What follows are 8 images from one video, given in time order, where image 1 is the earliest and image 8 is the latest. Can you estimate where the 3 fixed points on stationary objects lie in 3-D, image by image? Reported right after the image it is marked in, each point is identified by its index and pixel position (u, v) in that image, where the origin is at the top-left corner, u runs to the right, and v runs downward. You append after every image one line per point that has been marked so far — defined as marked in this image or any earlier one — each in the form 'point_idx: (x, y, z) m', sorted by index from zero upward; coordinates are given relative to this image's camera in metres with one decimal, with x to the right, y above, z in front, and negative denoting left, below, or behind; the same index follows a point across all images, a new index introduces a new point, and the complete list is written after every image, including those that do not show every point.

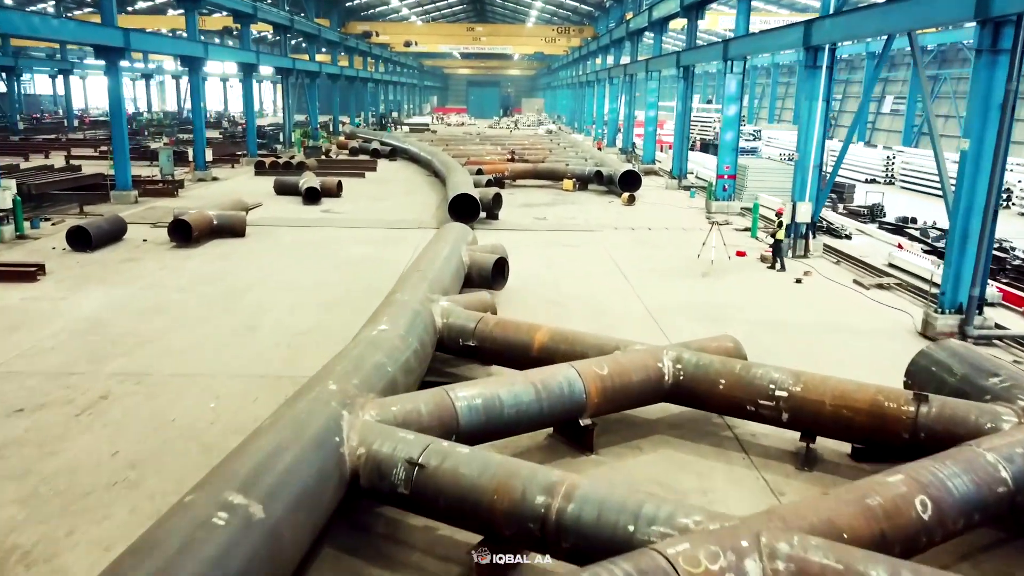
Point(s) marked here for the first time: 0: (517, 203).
0: (+0.1, +1.5, +14.9) m
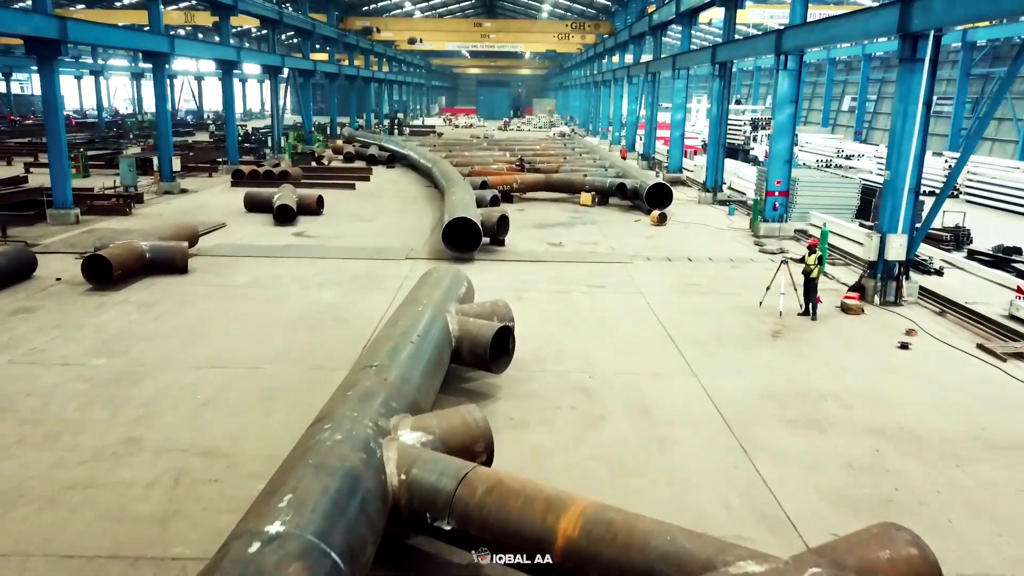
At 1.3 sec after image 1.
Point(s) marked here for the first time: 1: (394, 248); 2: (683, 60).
0: (+0.2, +1.0, +12.7) m
1: (-1.5, +0.5, +10.4) m
2: (+3.8, +5.1, +18.3) m
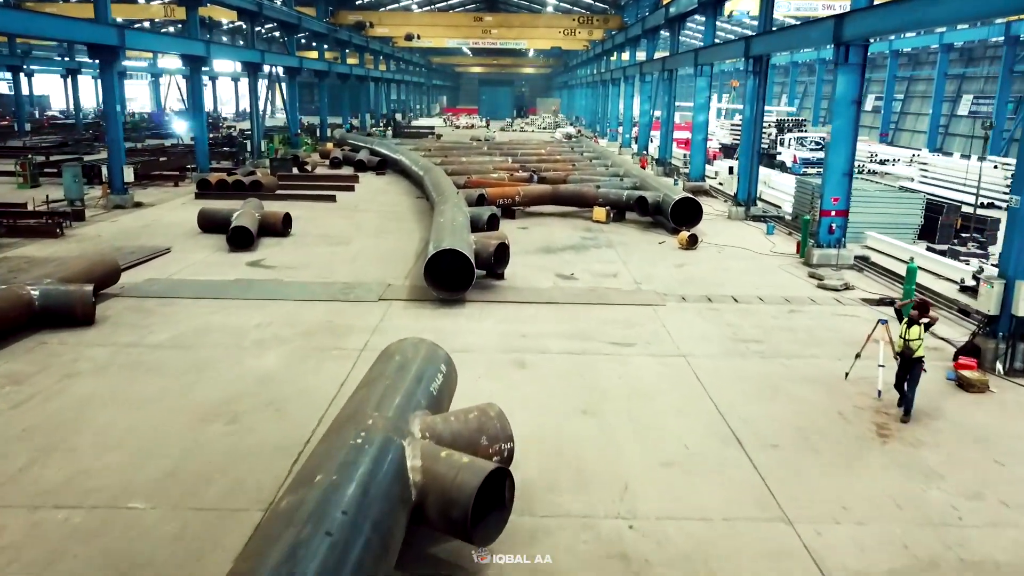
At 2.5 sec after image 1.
0: (+0.3, +0.5, +10.7) m
1: (-1.5, 0.0, +8.4) m
2: (+3.9, +4.6, +16.3) m
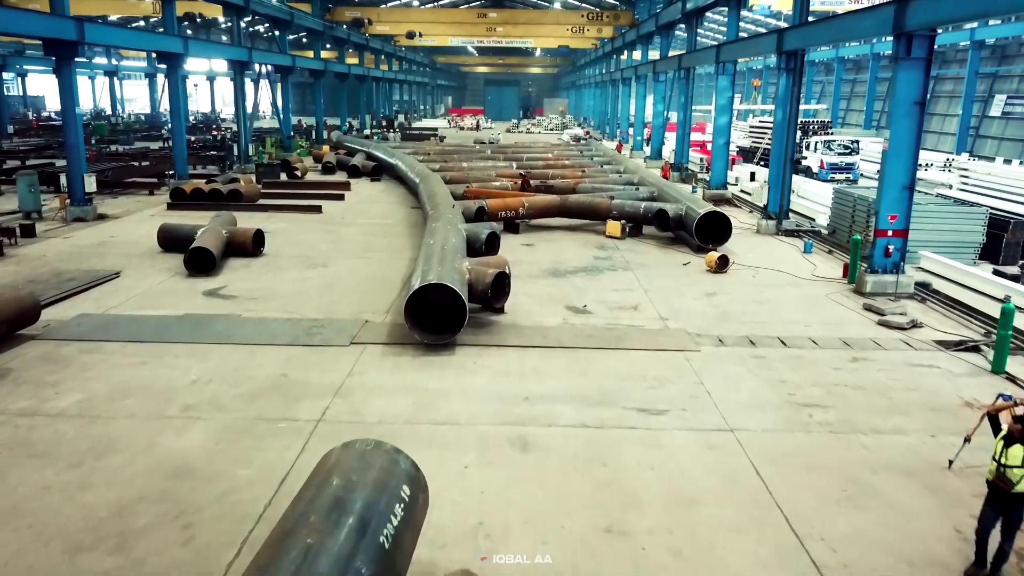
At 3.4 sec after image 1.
0: (+0.3, +0.2, +9.3) m
1: (-1.5, -0.3, +7.1) m
2: (+4.0, +4.3, +14.9) m
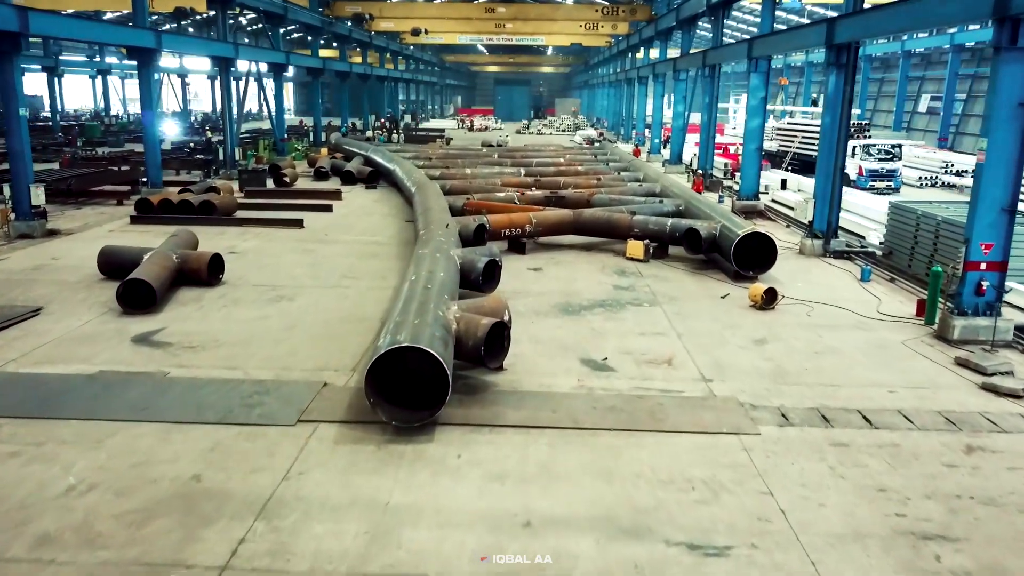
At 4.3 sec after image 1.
0: (+0.3, -0.1, +7.7) m
1: (-1.5, -0.6, +5.5) m
2: (+4.1, +3.9, +13.2) m
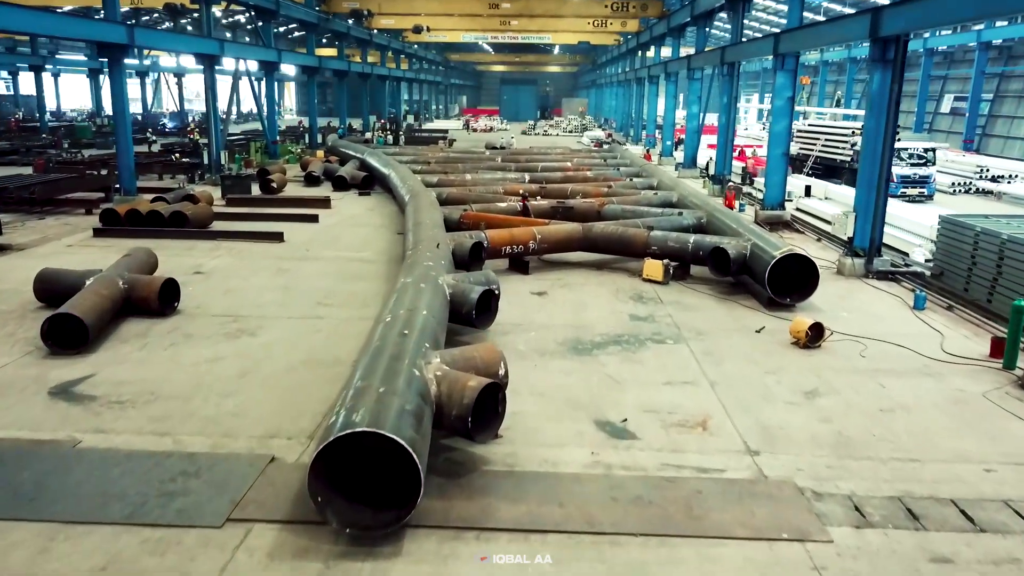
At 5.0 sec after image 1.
0: (+0.3, -0.4, +6.6) m
1: (-1.5, -0.9, +4.4) m
2: (+4.1, +3.6, +12.1) m
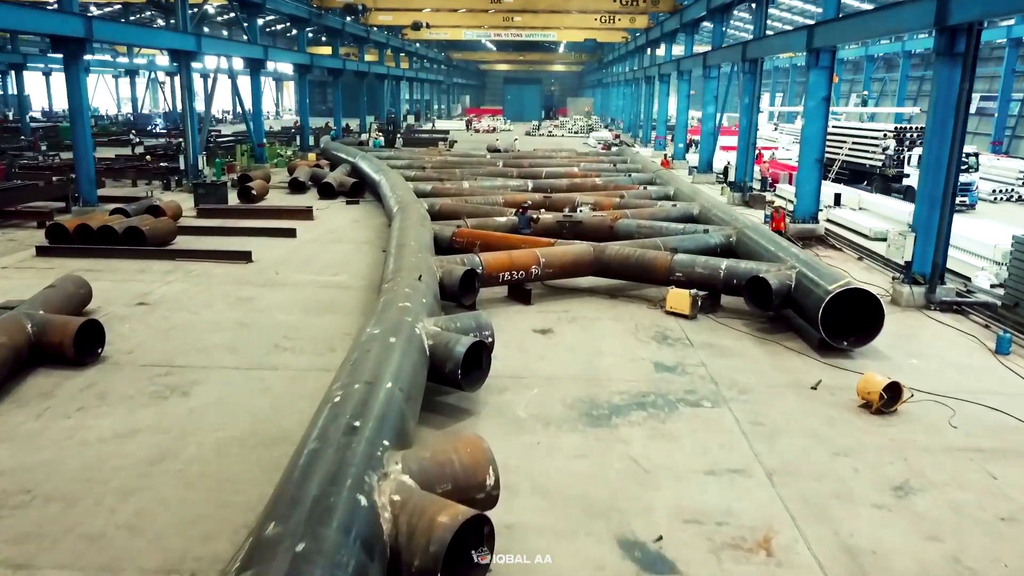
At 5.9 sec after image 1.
0: (+0.3, -0.7, +5.2) m
1: (-1.5, -1.2, +3.1) m
2: (+4.1, +3.3, +10.7) m
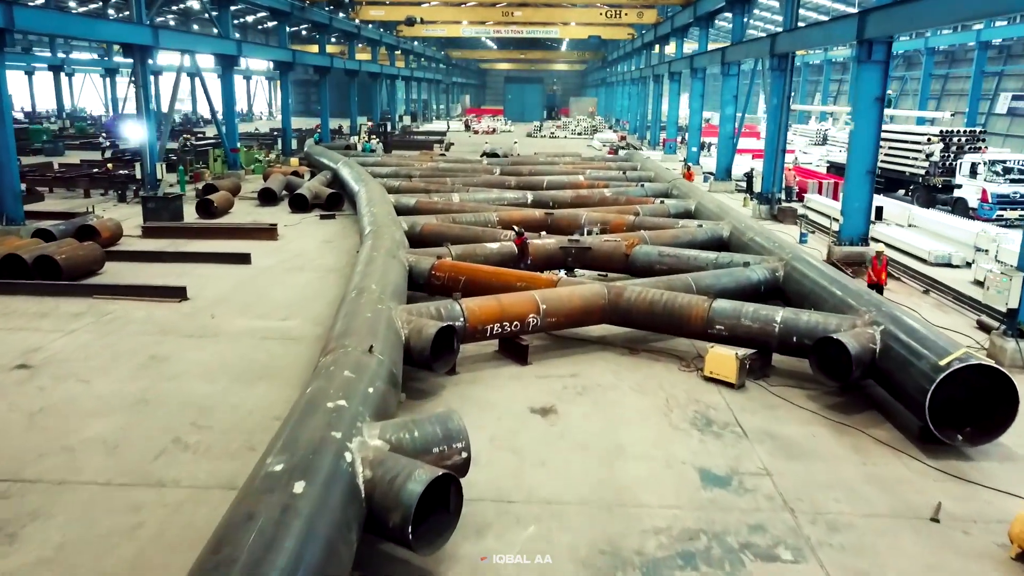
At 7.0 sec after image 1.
0: (+0.2, -1.1, +3.5) m
1: (-1.6, -1.6, +1.3) m
2: (+4.1, +2.9, +9.0) m
